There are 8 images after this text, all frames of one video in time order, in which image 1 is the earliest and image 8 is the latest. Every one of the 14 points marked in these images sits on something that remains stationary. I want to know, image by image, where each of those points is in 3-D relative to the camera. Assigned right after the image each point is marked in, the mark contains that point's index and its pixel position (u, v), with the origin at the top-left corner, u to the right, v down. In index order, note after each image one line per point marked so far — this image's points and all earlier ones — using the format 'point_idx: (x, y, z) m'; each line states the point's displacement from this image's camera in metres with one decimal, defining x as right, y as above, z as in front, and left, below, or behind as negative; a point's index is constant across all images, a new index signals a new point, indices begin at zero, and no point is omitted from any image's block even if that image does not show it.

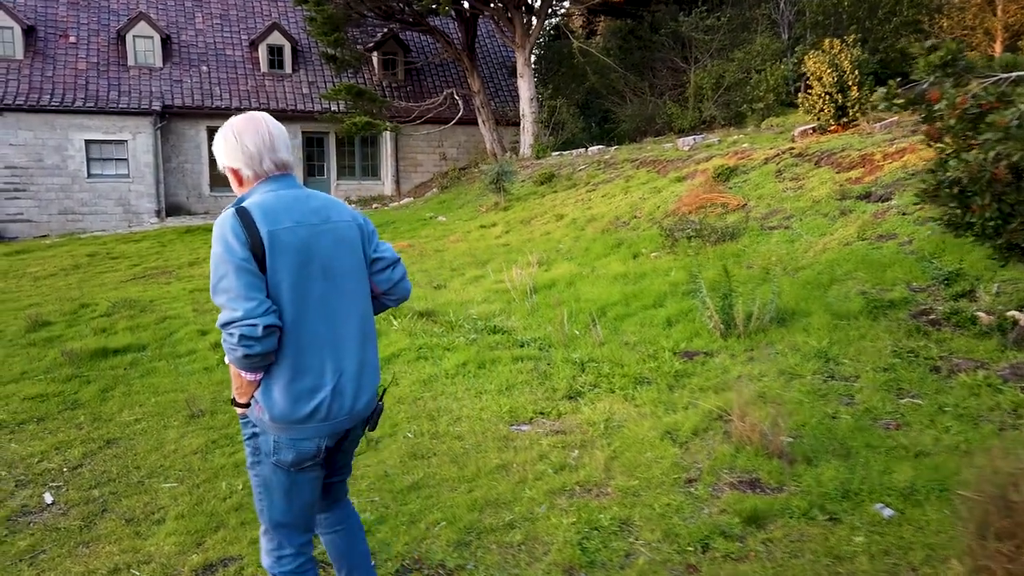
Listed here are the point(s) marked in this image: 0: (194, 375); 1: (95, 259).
0: (-2.5, -0.7, +6.0) m
1: (-7.6, +0.5, +14.2) m
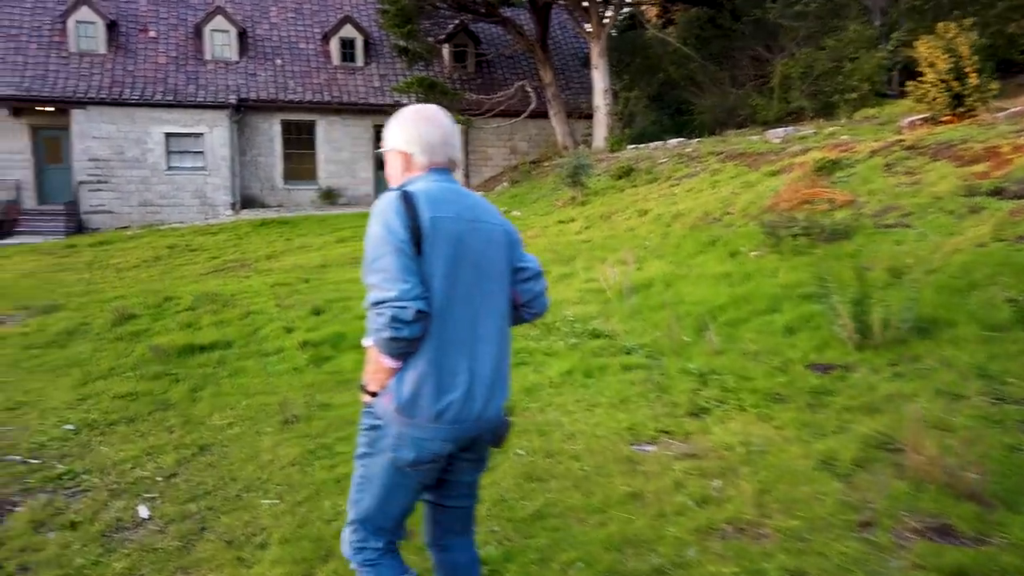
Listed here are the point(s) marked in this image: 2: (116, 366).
0: (-1.7, -0.7, +5.8) m
1: (-6.2, +0.7, +14.3) m
2: (-3.3, -0.6, +6.4) m
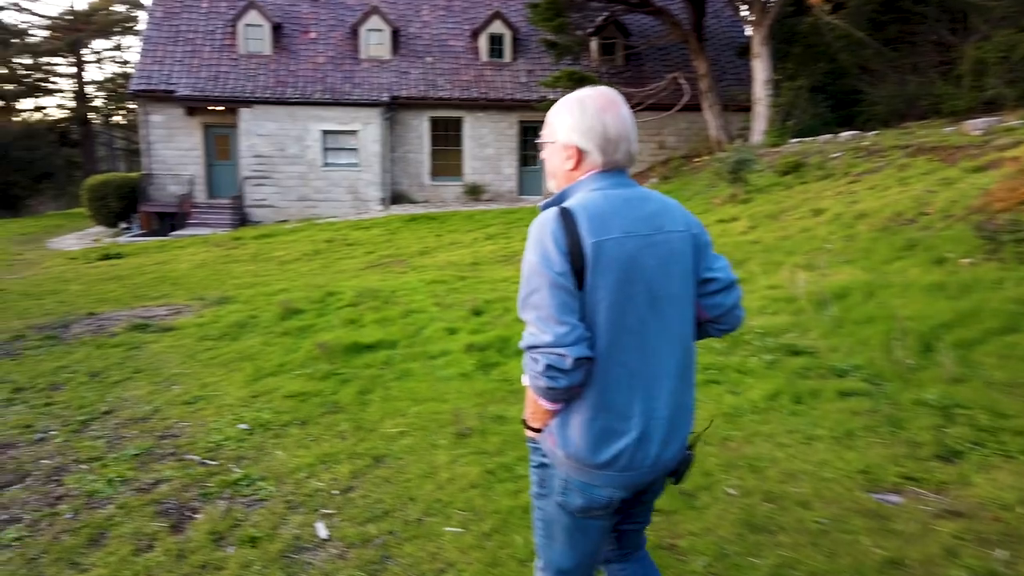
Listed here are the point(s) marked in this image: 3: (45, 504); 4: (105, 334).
0: (-0.4, -0.7, +5.5) m
1: (-3.4, +0.8, +14.6) m
2: (-1.9, -0.6, +6.4) m
3: (-2.3, -1.1, +3.9) m
4: (-4.1, -0.5, +7.9) m
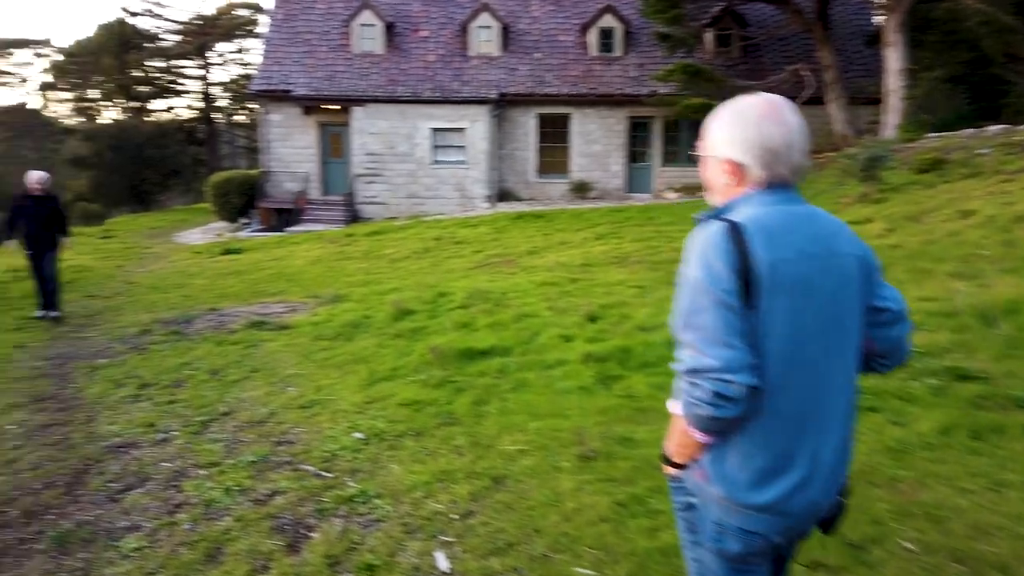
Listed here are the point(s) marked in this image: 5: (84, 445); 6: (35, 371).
0: (+0.4, -0.7, +5.2) m
1: (-1.3, +0.8, +14.6) m
2: (-0.9, -0.6, +6.2) m
3: (-1.7, -1.1, +3.8) m
4: (-3.0, -0.4, +8.0) m
5: (-2.7, -1.0, +4.9) m
6: (-4.3, -0.7, +6.9) m
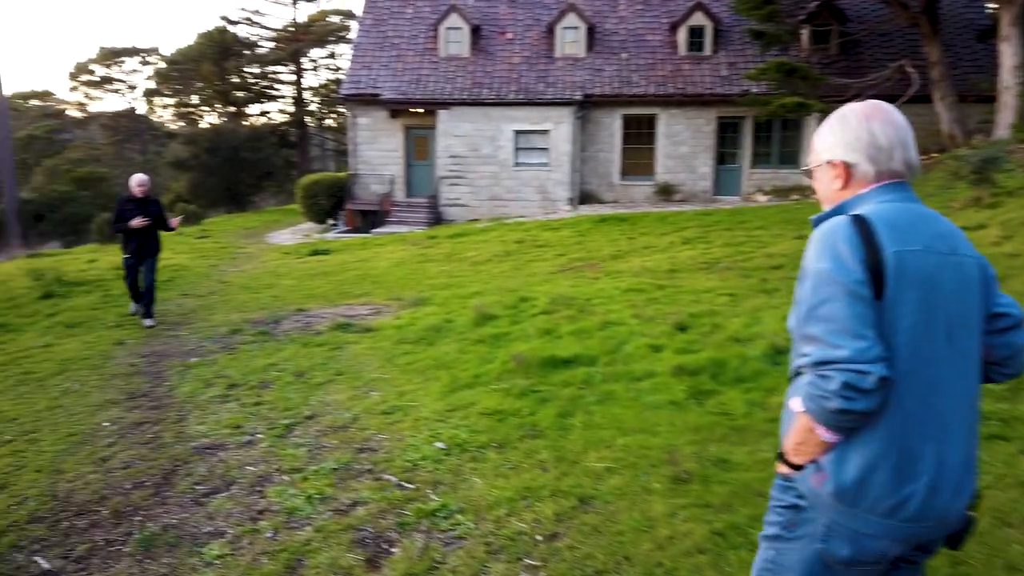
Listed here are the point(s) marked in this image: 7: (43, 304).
0: (+1.0, -0.8, +4.9) m
1: (+0.2, +0.8, +14.5) m
2: (-0.3, -0.7, +6.1) m
3: (-1.3, -1.1, +3.8) m
4: (-2.1, -0.5, +8.1) m
5: (-2.2, -1.0, +5.0) m
6: (-3.5, -0.7, +7.1) m
7: (-6.5, -0.2, +10.8) m
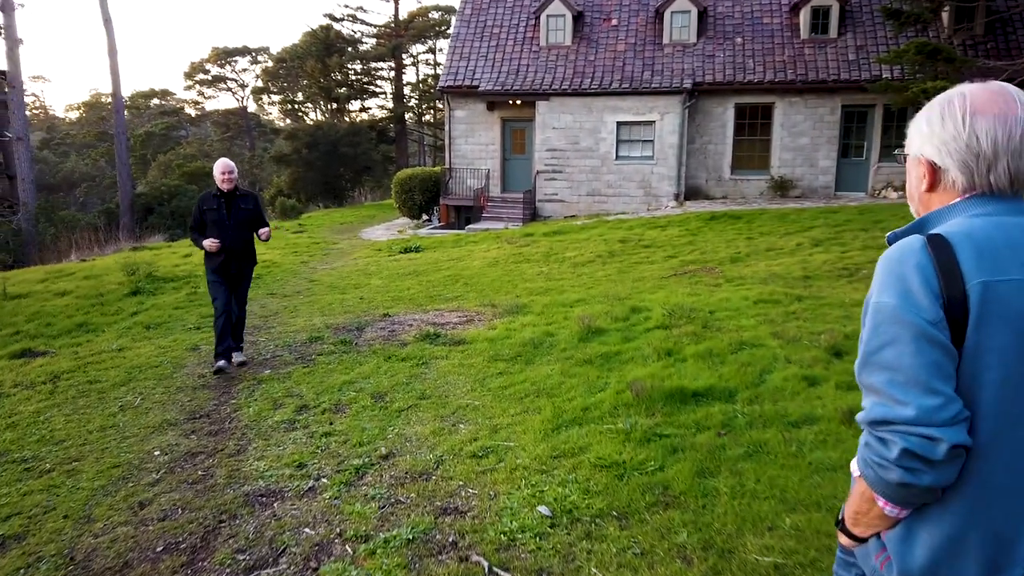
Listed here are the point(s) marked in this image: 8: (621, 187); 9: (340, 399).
0: (+1.6, -0.9, +3.7) m
1: (+2.0, +0.7, +13.3) m
2: (+0.5, -0.8, +5.0) m
3: (-0.8, -1.2, +2.9) m
4: (-1.1, -0.5, +7.2) m
5: (-1.5, -1.1, +4.1) m
6: (-2.6, -0.8, +6.5) m
7: (-5.2, -0.2, +10.4) m
8: (+2.8, +2.6, +19.7) m
9: (-1.3, -0.8, +5.7) m
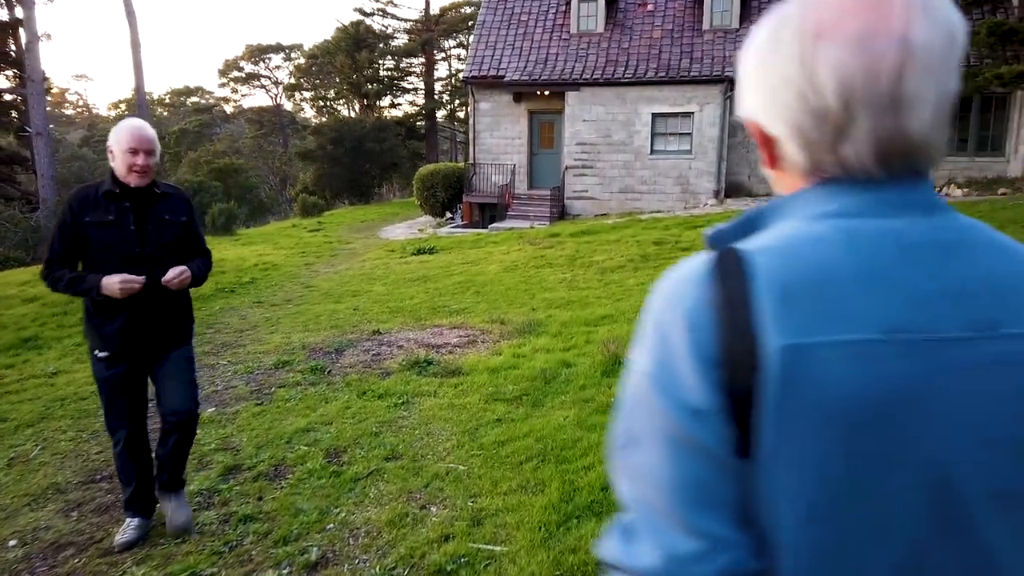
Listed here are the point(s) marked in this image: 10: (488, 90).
0: (+1.5, -1.0, +2.2) m
1: (+2.3, +0.6, +11.8) m
2: (+0.5, -0.9, +3.6) m
3: (-0.9, -1.4, +1.5) m
4: (-1.0, -0.6, +5.9) m
5: (-1.6, -1.2, +2.8) m
6: (-2.6, -0.9, +5.2) m
7: (-4.9, -0.3, +9.2) m
8: (+3.4, +2.4, +18.2) m
9: (-1.3, -0.9, +4.3) m
10: (-0.6, +4.9, +19.2) m
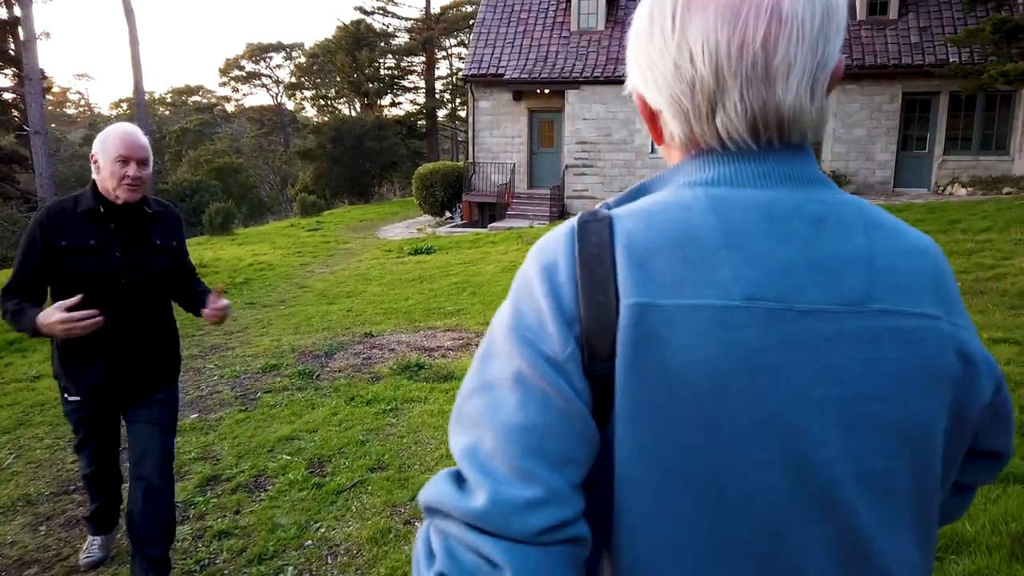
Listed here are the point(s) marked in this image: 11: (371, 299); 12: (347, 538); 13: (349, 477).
0: (+1.4, -1.1, +2.1) m
1: (+2.3, +0.6, +11.6) m
2: (+0.4, -0.9, +3.4) m
3: (-1.0, -1.4, +1.4) m
4: (-1.1, -0.6, +5.7) m
5: (-1.7, -1.2, +2.6) m
6: (-2.6, -0.9, +5.0) m
7: (-5.0, -0.3, +9.1) m
8: (+3.4, +2.4, +18.0) m
9: (-1.3, -0.9, +4.2) m
10: (-0.6, +4.9, +19.0) m
11: (-1.7, -0.1, +9.4) m
12: (-0.7, -1.1, +3.3) m
13: (-0.8, -1.0, +3.9) m
